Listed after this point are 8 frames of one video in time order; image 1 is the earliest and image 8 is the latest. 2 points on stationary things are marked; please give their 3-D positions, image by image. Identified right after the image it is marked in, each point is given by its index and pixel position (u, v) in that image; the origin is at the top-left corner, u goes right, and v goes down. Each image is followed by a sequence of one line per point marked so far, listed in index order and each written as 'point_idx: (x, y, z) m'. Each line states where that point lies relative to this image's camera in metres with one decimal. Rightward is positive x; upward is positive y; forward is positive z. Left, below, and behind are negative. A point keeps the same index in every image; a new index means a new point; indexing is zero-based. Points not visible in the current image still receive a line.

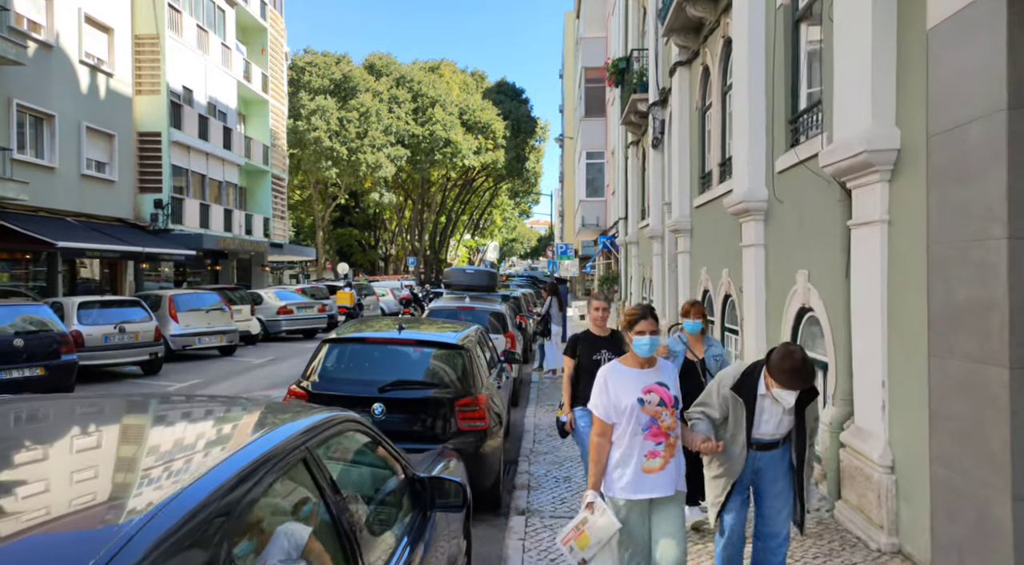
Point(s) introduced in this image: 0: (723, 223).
0: (+2.7, +0.8, +9.6) m
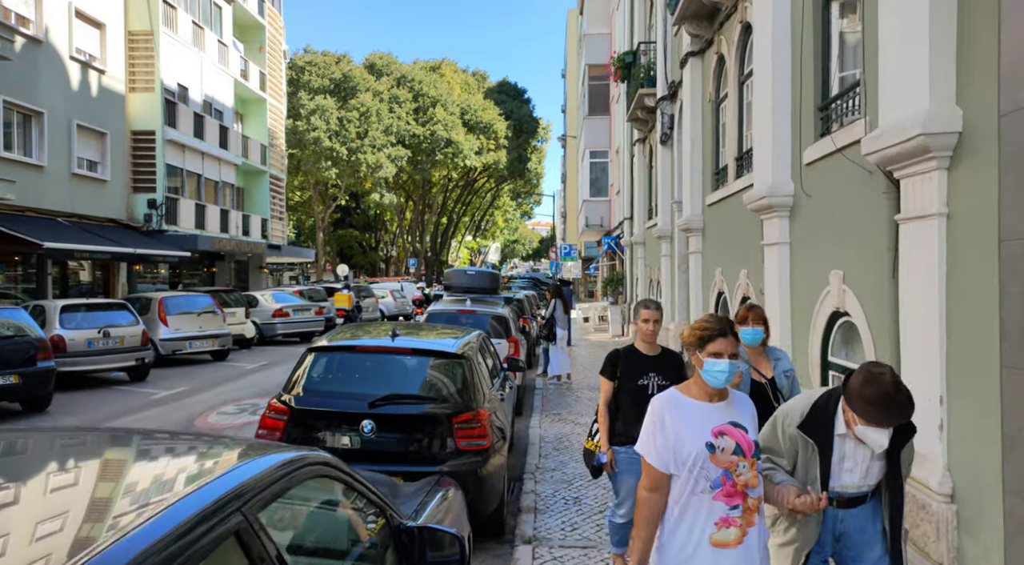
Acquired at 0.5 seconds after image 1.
0: (+2.8, +0.8, +9.0) m
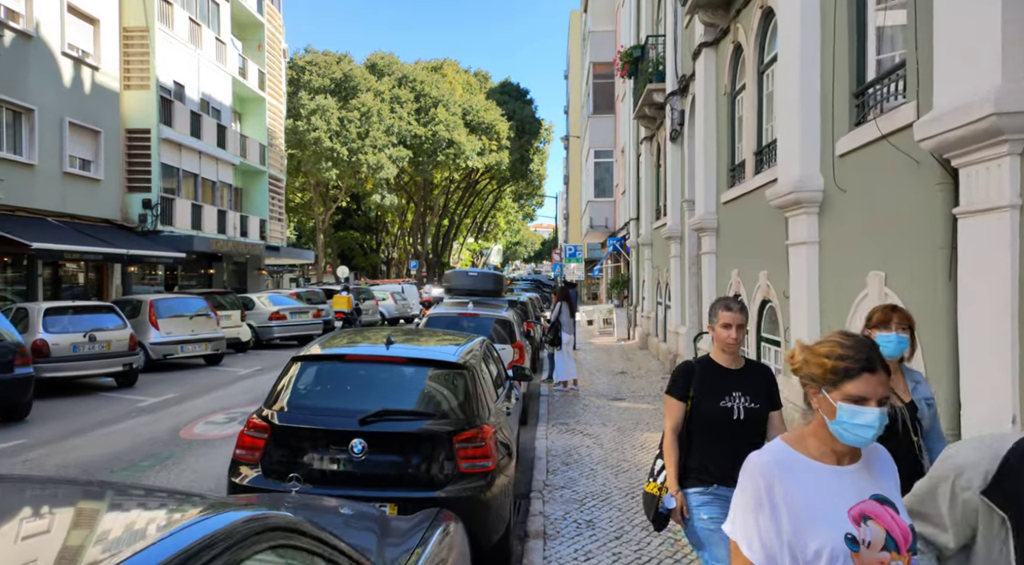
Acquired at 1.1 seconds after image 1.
0: (+2.8, +0.7, +8.5) m
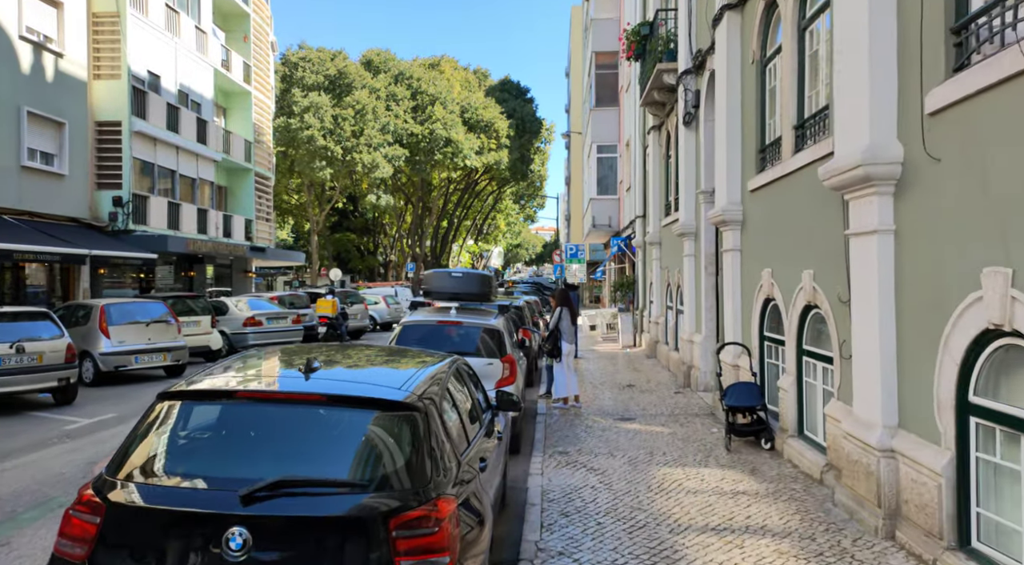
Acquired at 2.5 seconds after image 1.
0: (+2.7, +0.7, +6.9) m
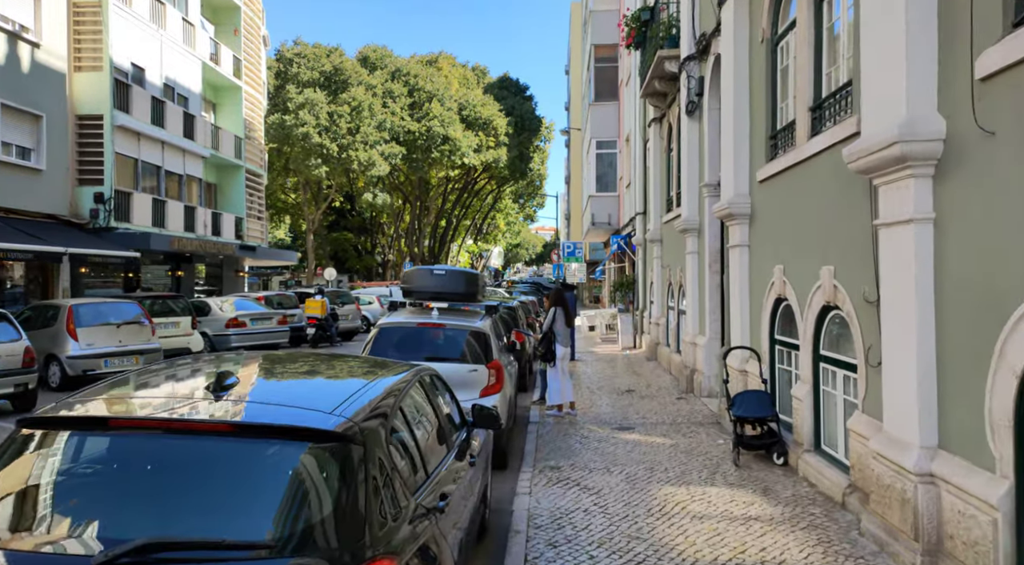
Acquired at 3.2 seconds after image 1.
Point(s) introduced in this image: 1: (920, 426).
0: (+2.6, +0.7, +6.2) m
1: (+2.5, -0.9, +4.6) m
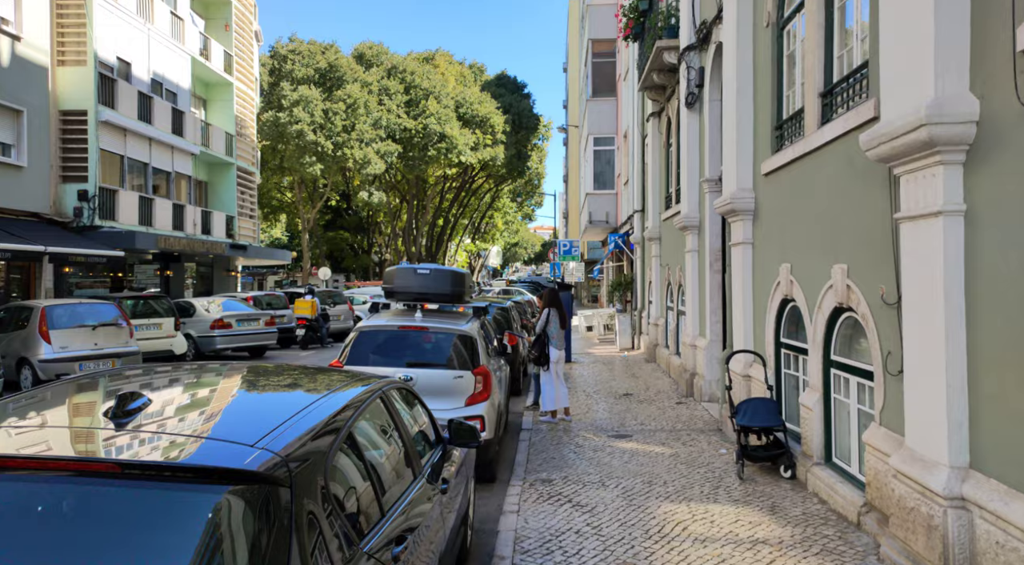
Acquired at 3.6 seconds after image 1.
0: (+2.5, +0.7, +5.7) m
1: (+2.4, -0.9, +4.1) m
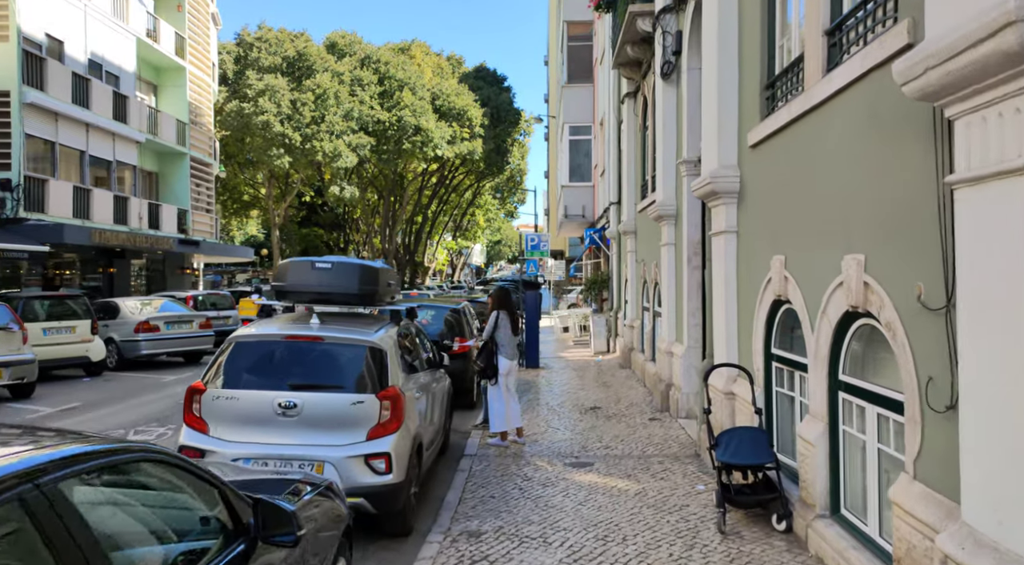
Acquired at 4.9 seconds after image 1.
0: (+1.9, +0.8, +4.2) m
1: (+1.8, -0.9, +2.6) m
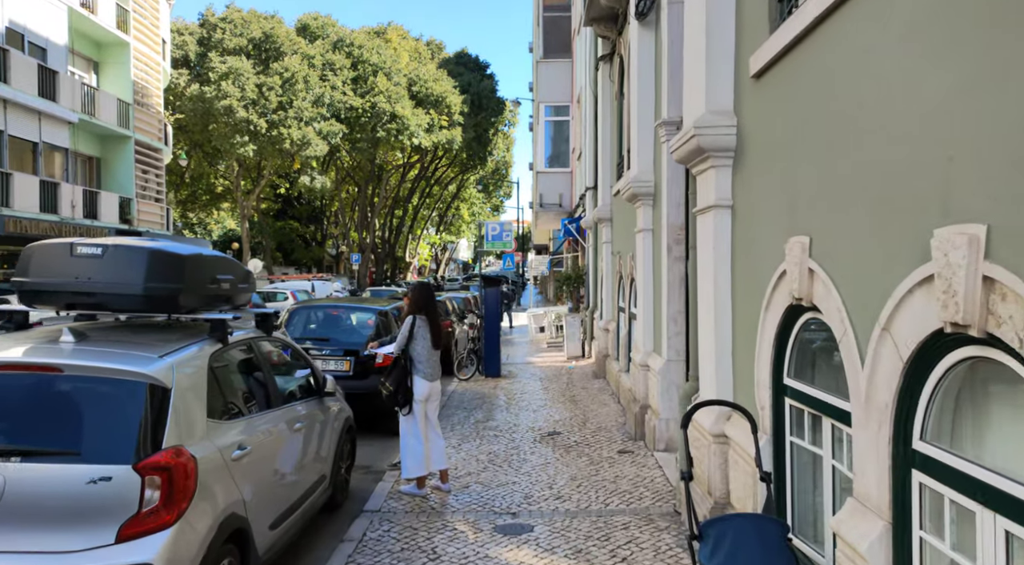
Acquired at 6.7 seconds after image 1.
0: (+1.3, +0.8, +2.1) m
1: (+1.2, -0.9, +0.6) m
